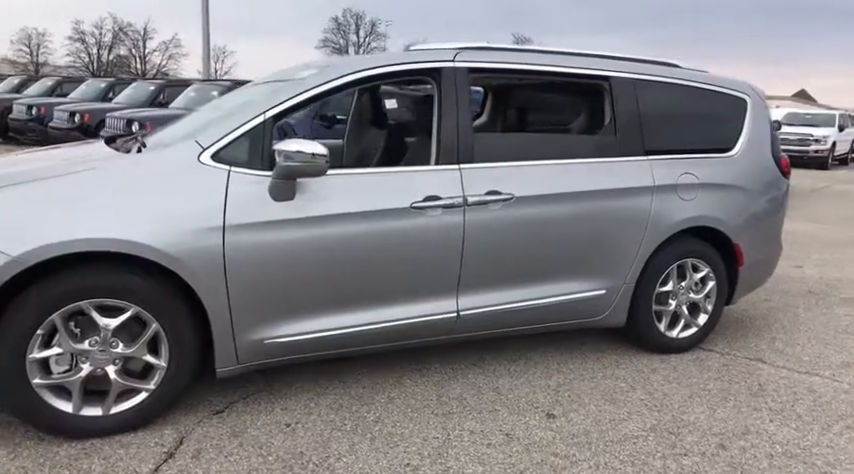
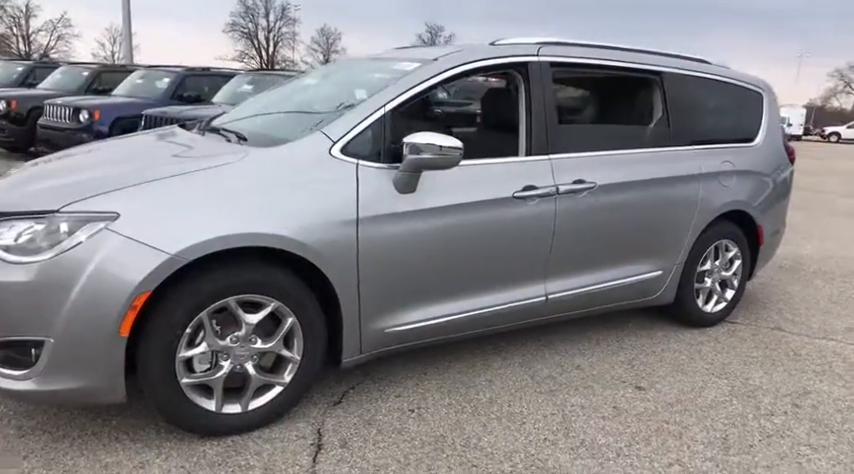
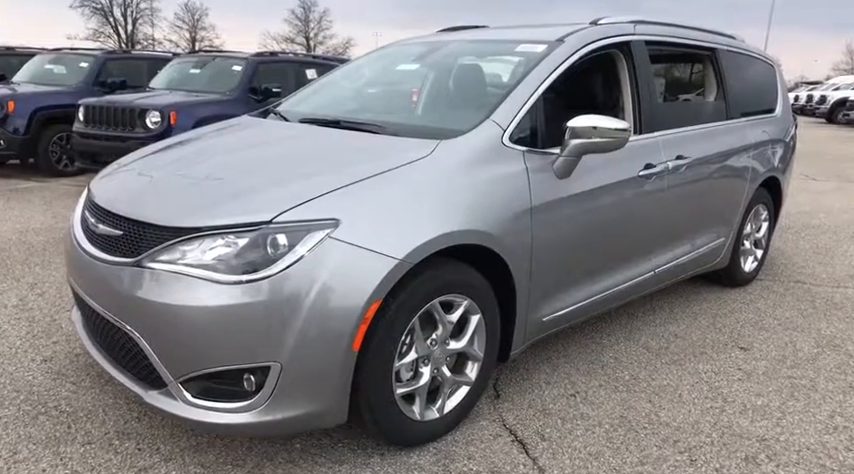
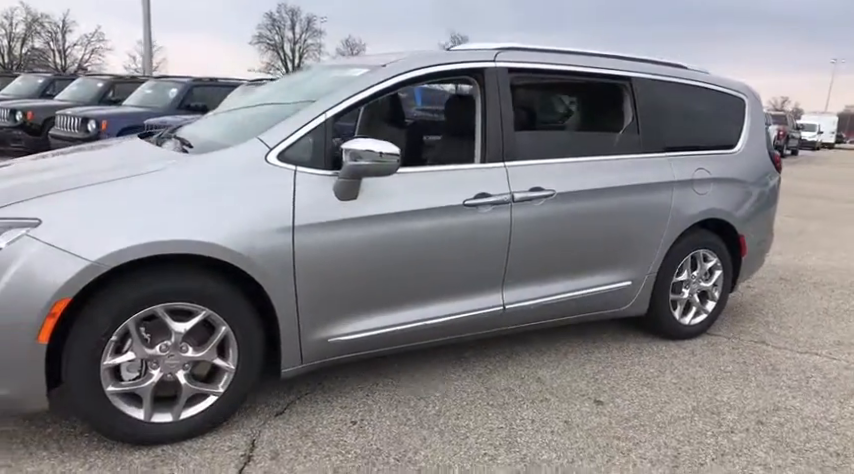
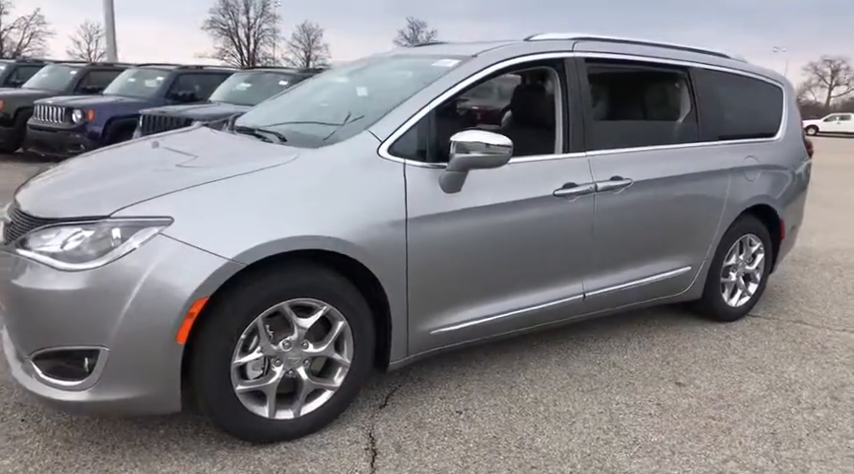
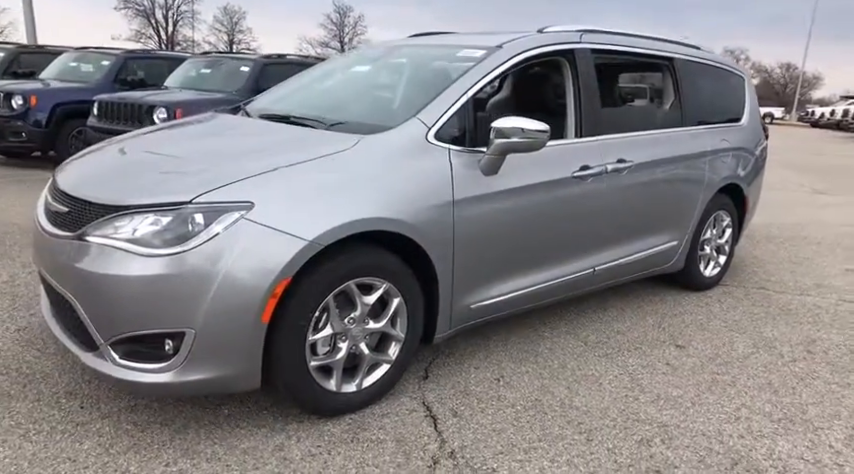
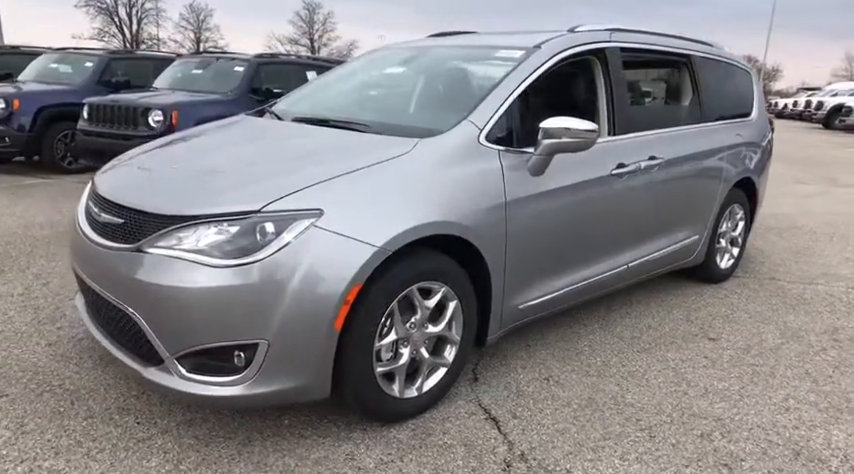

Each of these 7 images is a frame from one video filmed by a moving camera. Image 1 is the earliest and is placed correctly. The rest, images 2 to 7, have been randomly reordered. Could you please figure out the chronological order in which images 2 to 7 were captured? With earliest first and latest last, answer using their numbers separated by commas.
4, 2, 5, 6, 7, 3
